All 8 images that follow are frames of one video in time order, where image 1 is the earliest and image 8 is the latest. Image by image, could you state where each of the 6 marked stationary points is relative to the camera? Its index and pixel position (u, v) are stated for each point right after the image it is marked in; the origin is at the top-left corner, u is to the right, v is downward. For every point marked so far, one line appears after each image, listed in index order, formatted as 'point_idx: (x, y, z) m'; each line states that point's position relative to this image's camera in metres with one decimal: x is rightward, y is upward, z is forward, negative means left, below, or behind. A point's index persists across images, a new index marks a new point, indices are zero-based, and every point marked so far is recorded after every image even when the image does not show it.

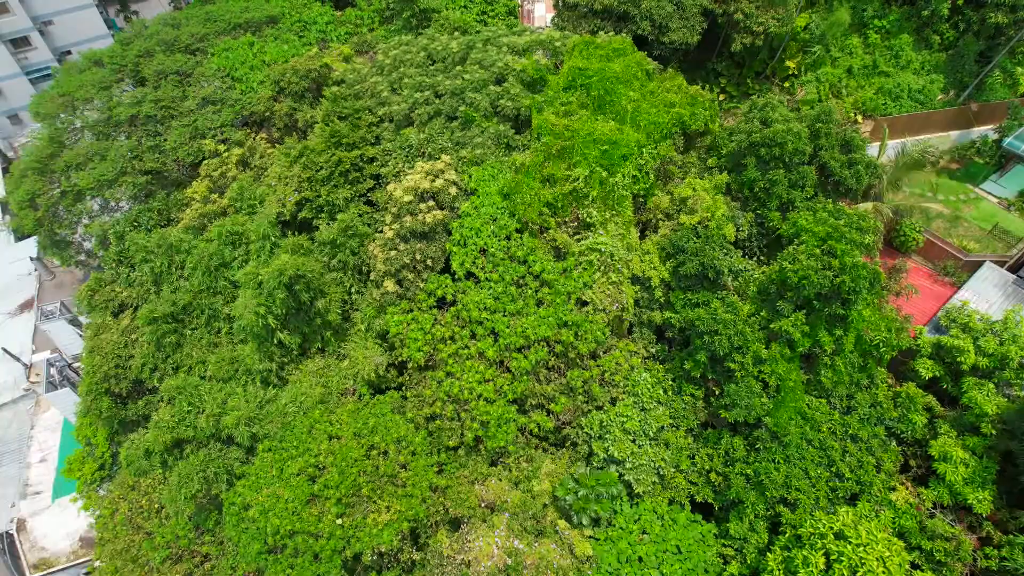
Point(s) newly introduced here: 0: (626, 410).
0: (+2.0, -2.2, +14.1) m
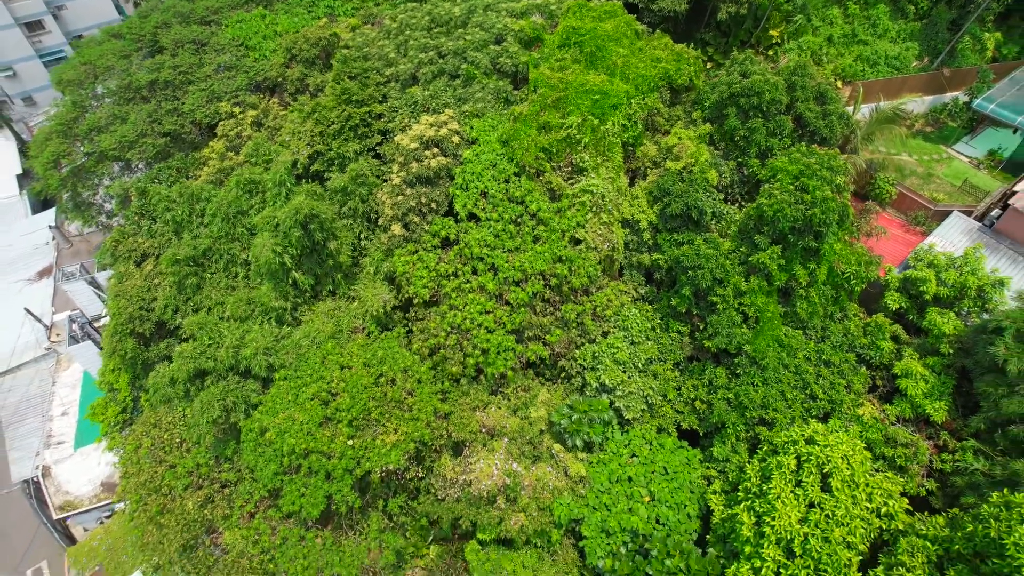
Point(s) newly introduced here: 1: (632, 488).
0: (+2.0, -1.0, +15.1) m
1: (+2.2, -3.7, +14.1) m
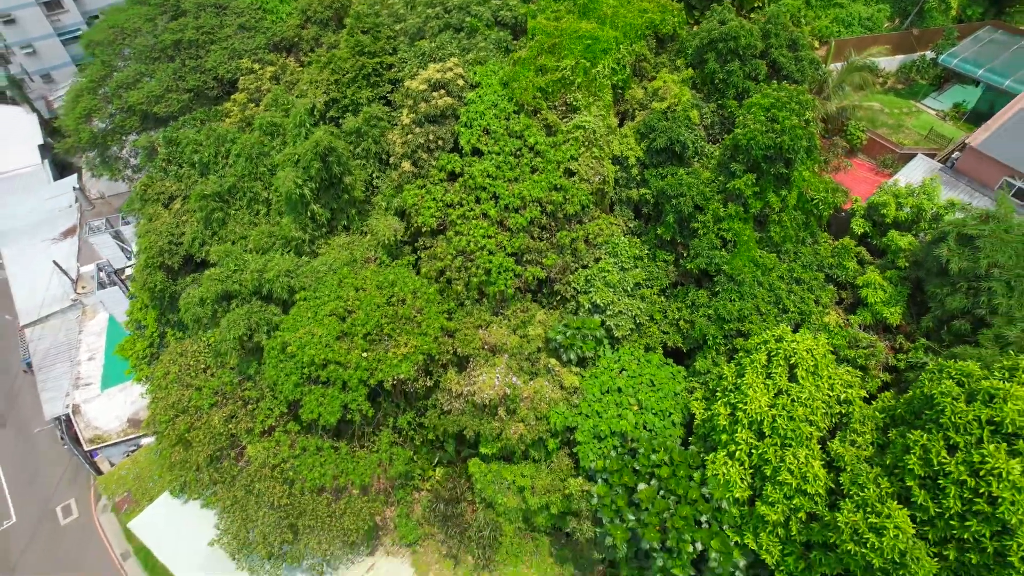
0: (+2.0, +0.5, +16.6) m
1: (+2.2, -2.2, +15.6) m
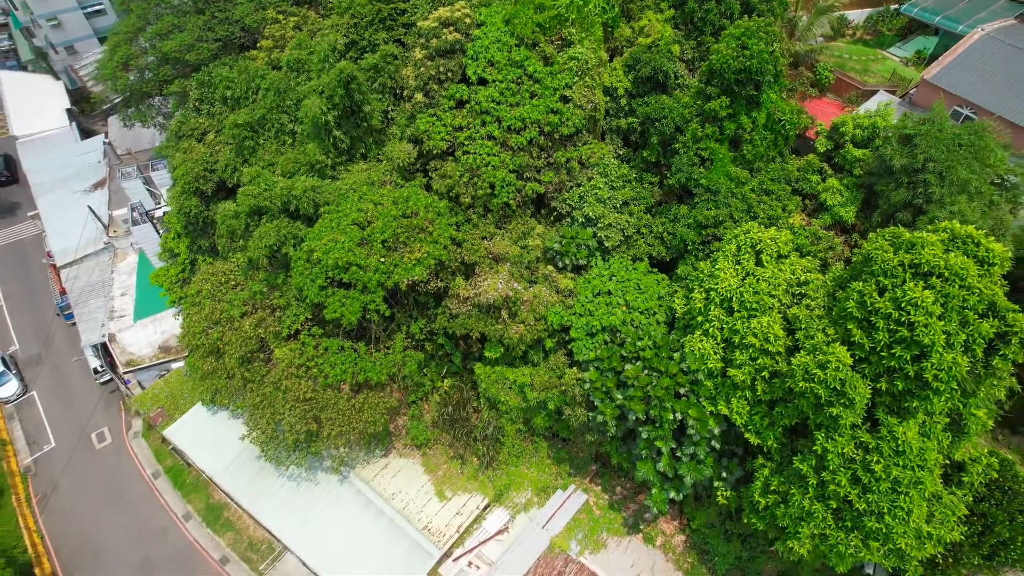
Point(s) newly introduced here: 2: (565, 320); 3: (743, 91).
0: (+2.0, +2.5, +18.6) m
1: (+2.2, -0.2, +17.6) m
2: (+1.2, -0.7, +17.7) m
3: (+5.2, +4.4, +17.4) m
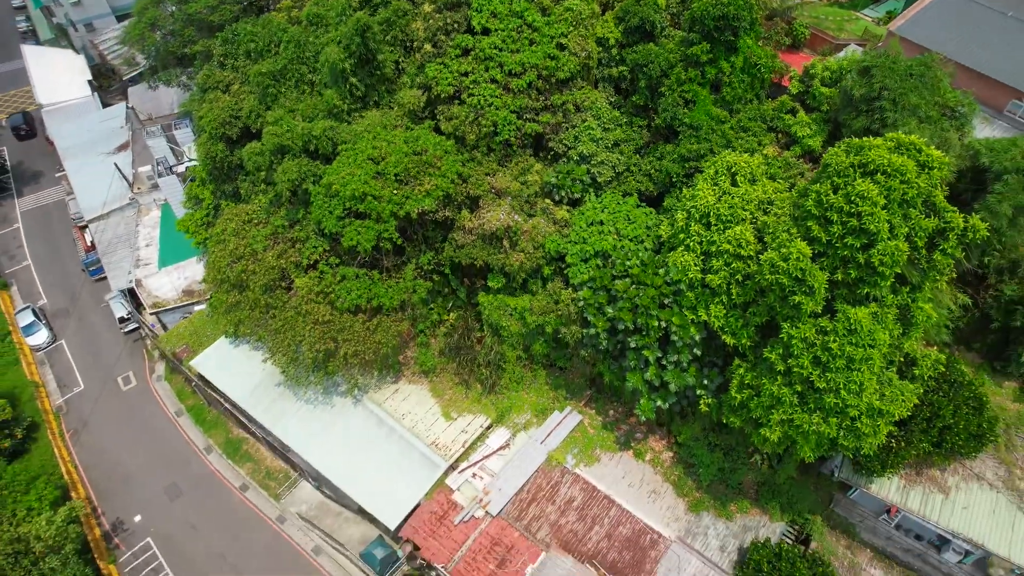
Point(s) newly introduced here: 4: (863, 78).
0: (+2.1, +4.2, +20.4) m
1: (+2.2, +1.5, +19.3) m
2: (+1.2, +1.1, +19.5) m
3: (+5.2, +6.1, +19.2) m
4: (+7.6, +4.5, +16.9) m
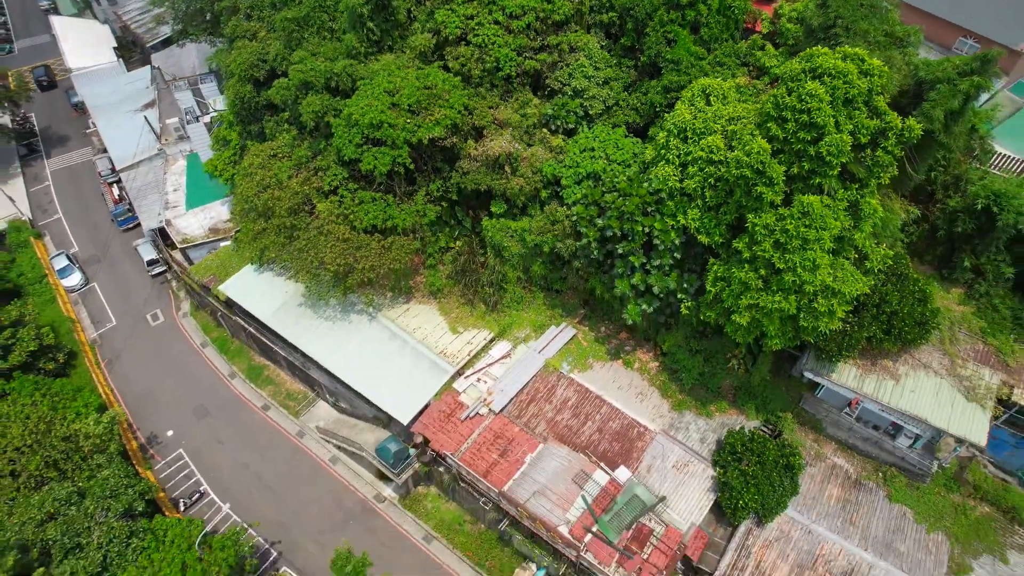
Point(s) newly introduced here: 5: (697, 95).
0: (+2.1, +6.5, +22.7) m
1: (+2.3, +3.8, +21.7) m
2: (+1.3, +3.3, +21.8) m
3: (+5.2, +8.4, +21.6) m
4: (+7.7, +6.8, +19.3) m
5: (+4.7, +4.8, +19.7) m
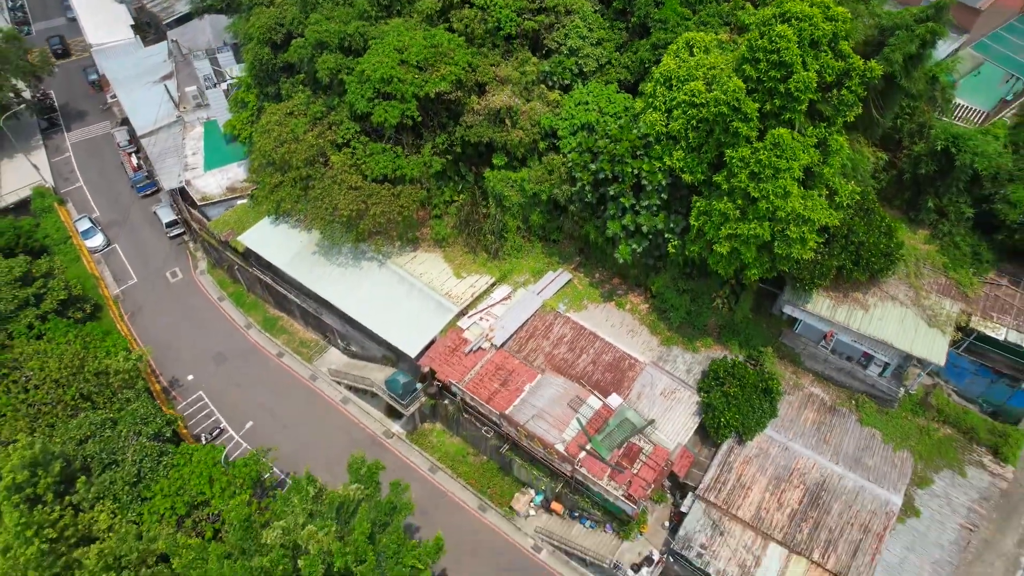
0: (+2.1, +8.2, +24.5) m
1: (+2.3, +5.6, +23.5) m
2: (+1.3, +5.1, +23.6) m
3: (+5.2, +10.2, +23.4) m
4: (+7.7, +8.6, +21.1) m
5: (+4.7, +6.6, +21.5) m
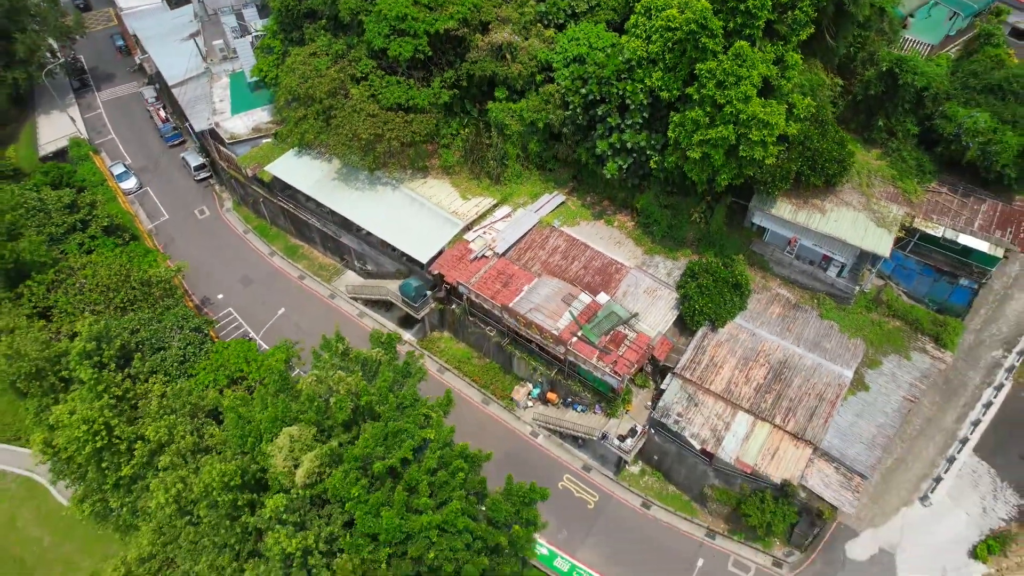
0: (+2.1, +11.2, +27.6) m
1: (+2.3, +8.5, +26.5) m
2: (+1.3, +8.0, +26.7) m
3: (+5.2, +13.1, +26.5) m
4: (+7.7, +11.5, +24.2) m
5: (+4.7, +9.6, +24.6) m
